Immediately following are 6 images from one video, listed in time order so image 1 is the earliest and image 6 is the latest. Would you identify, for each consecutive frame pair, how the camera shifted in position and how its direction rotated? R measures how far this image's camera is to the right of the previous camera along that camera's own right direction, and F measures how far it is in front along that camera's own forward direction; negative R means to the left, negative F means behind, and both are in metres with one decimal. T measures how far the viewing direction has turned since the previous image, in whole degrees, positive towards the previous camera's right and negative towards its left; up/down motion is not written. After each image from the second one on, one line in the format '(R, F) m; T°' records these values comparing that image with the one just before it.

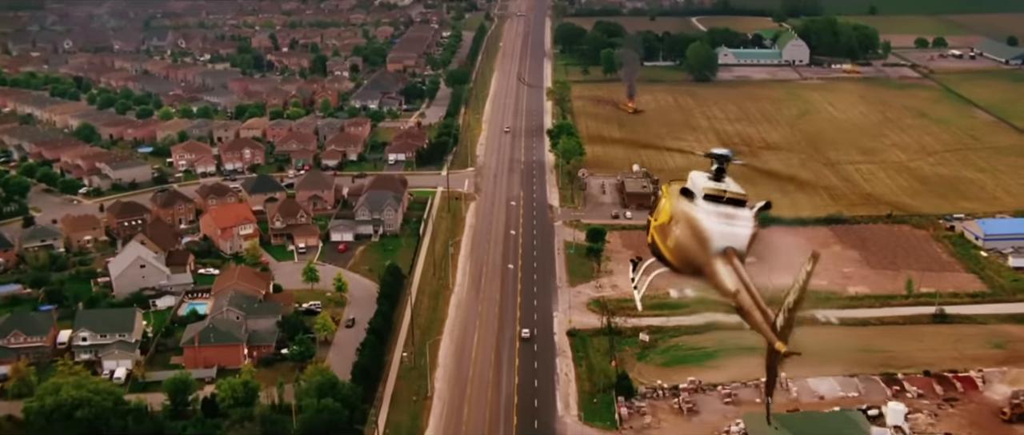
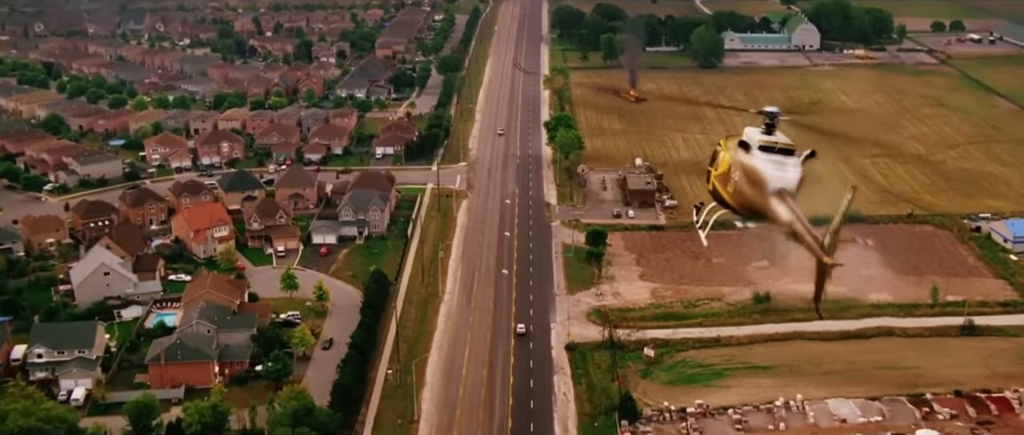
(+0.3, +6.2) m; 0°
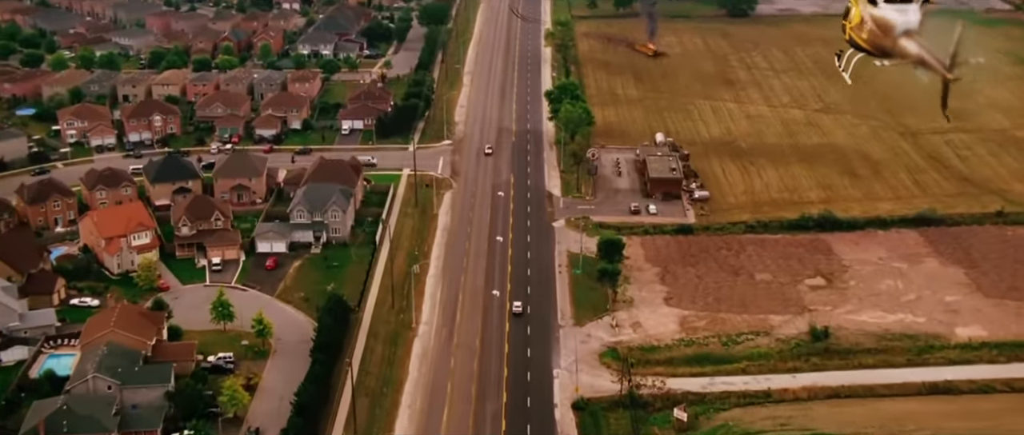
(+0.4, +17.3) m; 0°
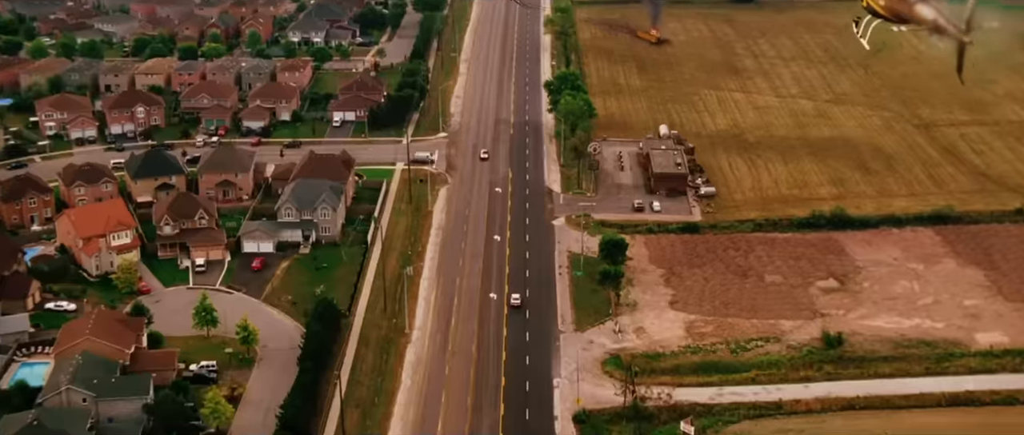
(0.0, +3.1) m; 0°
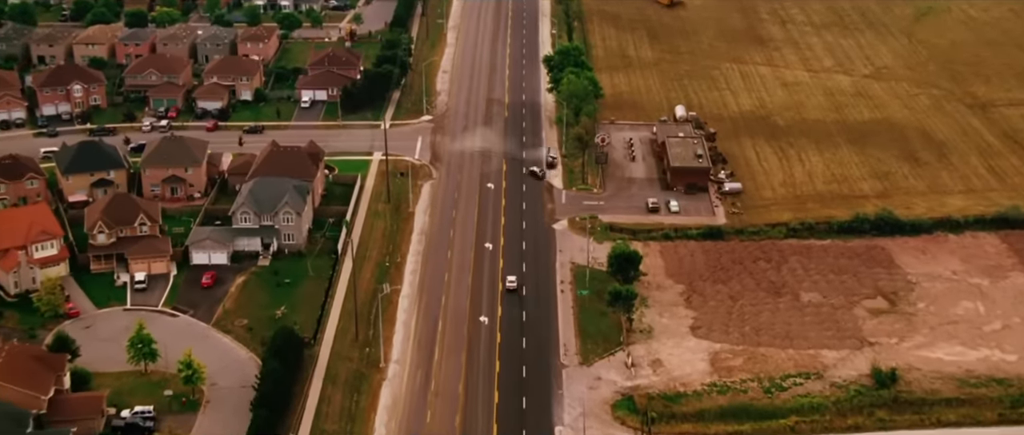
(+0.2, +9.8) m; 0°
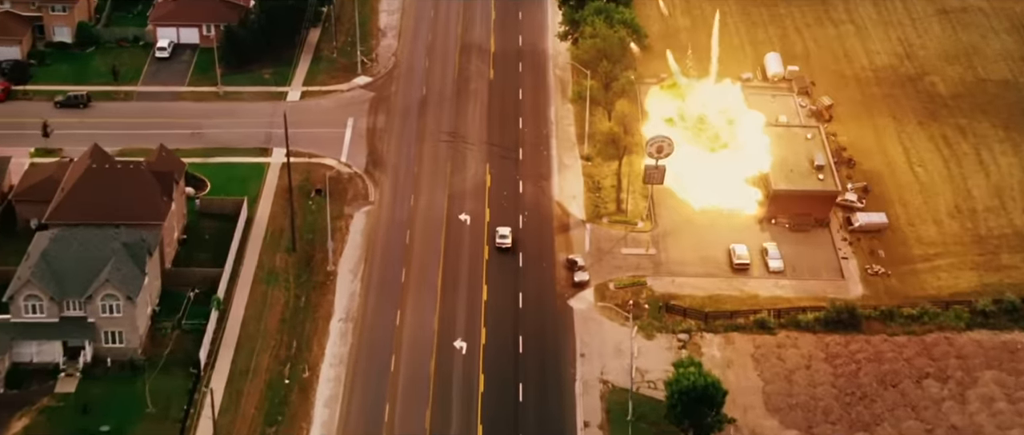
(+0.7, +25.8) m; 0°
